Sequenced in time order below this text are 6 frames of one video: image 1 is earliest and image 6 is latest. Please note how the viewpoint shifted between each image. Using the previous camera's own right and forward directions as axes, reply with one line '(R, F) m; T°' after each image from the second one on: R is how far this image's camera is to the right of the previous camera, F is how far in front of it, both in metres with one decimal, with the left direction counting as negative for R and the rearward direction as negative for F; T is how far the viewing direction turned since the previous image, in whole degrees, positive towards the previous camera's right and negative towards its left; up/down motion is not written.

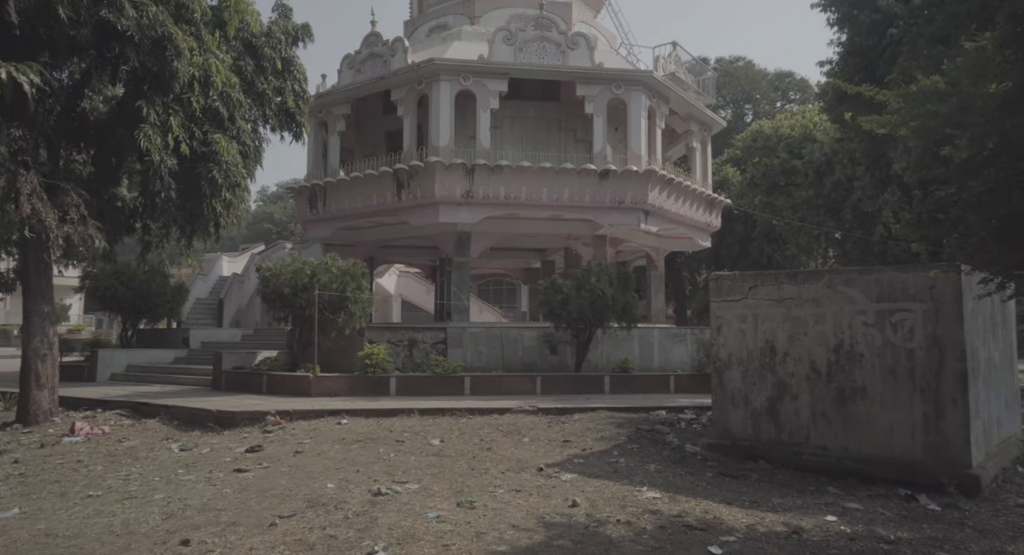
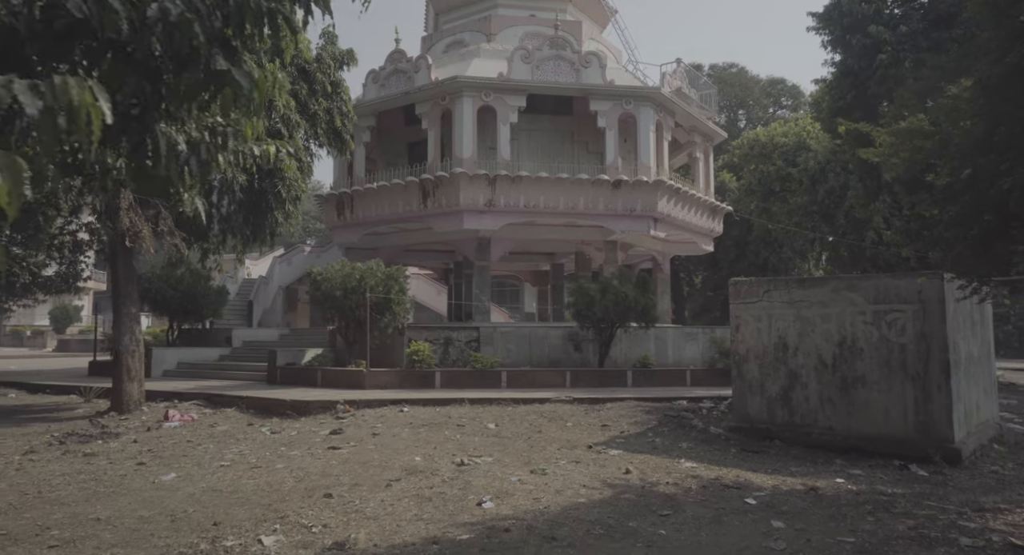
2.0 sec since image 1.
(-0.7, -1.2) m; +1°
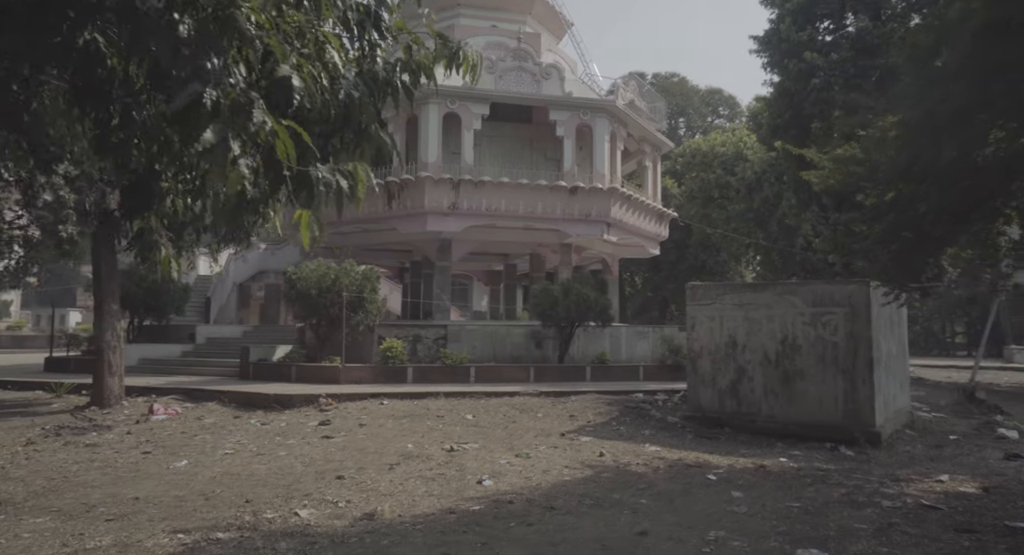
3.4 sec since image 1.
(-0.5, -0.7) m; +5°
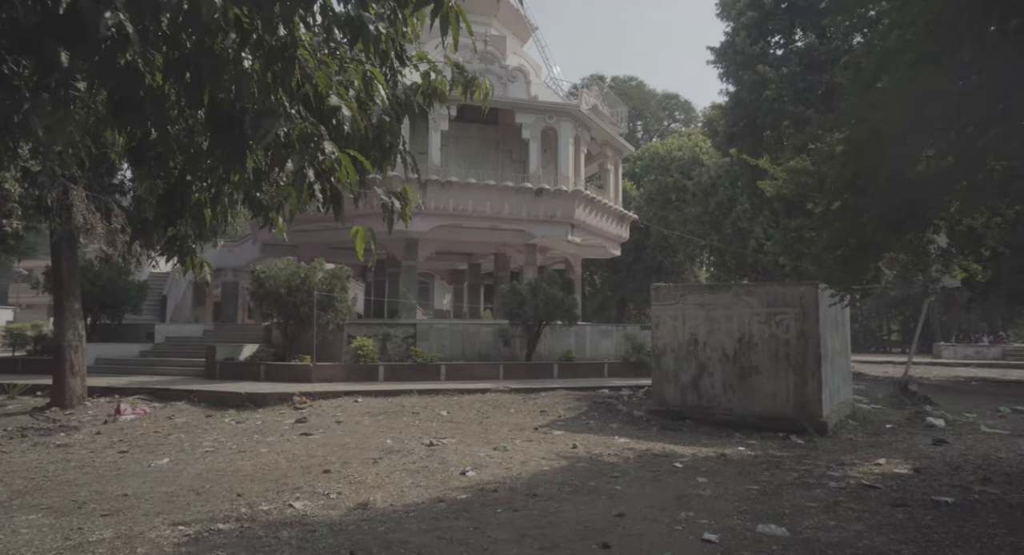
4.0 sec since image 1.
(-0.2, -0.3) m; +4°
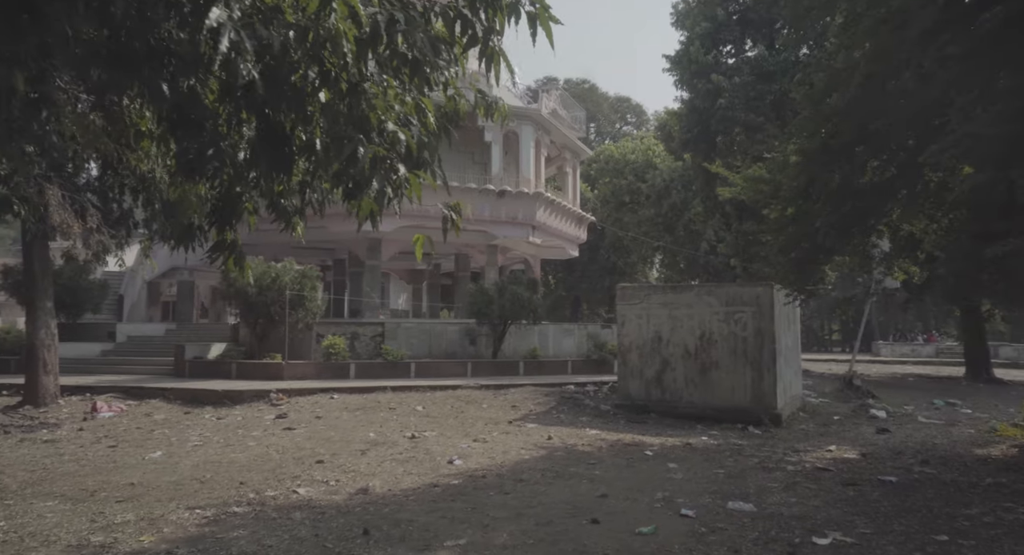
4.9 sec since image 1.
(-0.4, -0.4) m; +4°
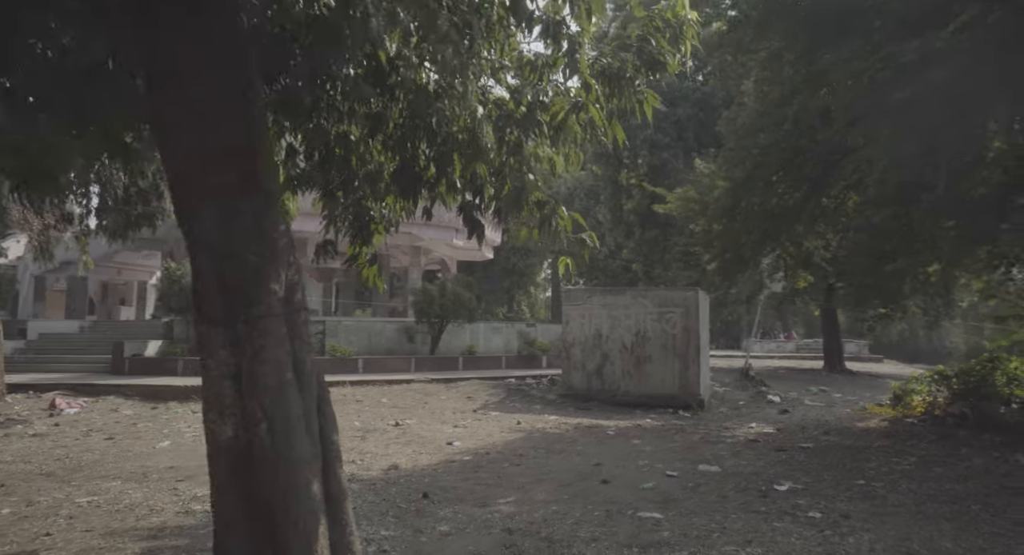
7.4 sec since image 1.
(-1.3, -0.9) m; +10°
